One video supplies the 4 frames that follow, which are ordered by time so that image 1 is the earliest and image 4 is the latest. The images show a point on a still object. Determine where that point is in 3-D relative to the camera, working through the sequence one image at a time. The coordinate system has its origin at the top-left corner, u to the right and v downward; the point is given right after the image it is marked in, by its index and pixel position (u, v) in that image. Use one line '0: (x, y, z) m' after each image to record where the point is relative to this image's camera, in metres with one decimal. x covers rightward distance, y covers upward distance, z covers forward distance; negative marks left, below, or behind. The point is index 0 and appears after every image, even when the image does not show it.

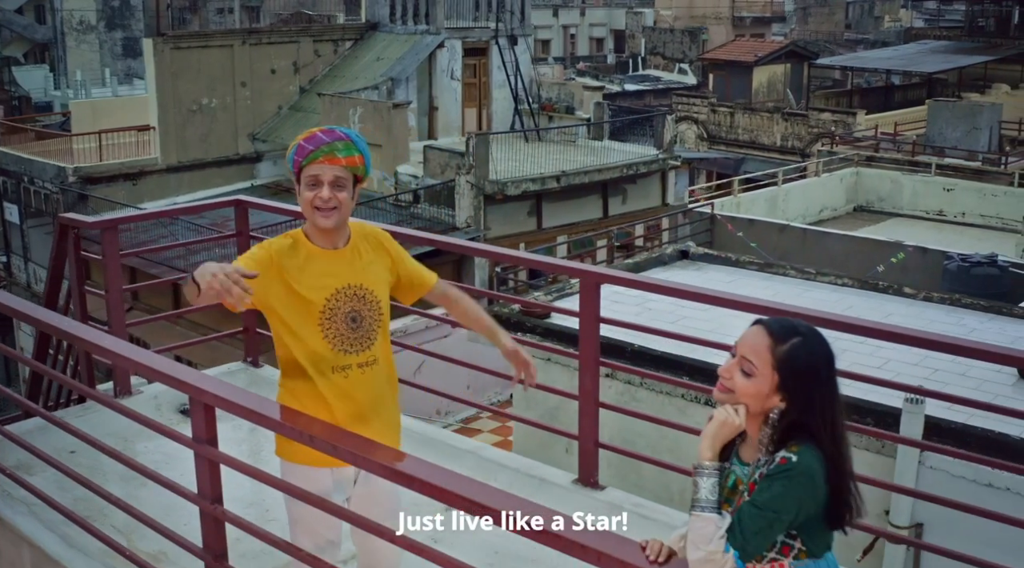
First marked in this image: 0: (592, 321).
0: (+0.3, -0.1, +4.4) m
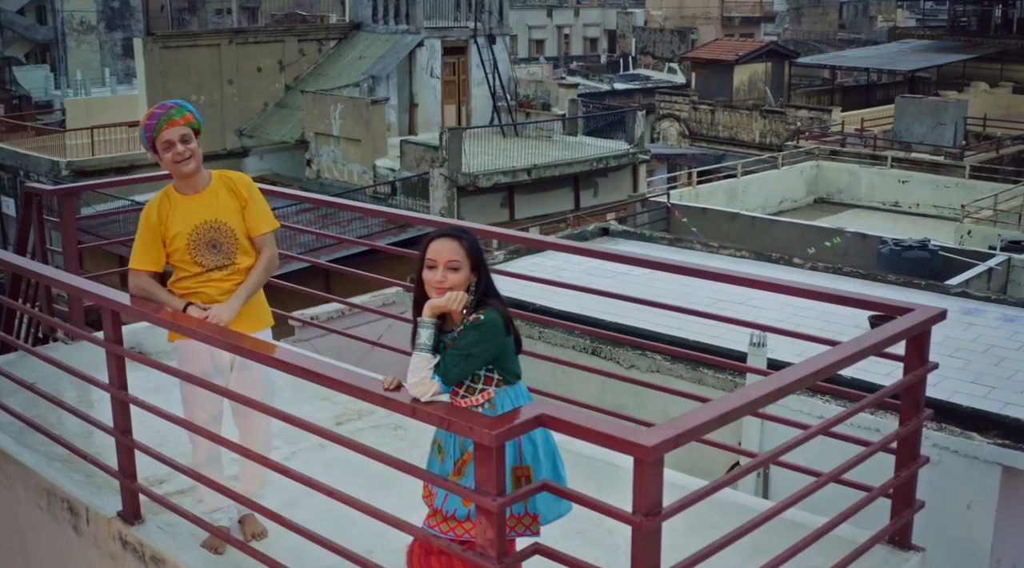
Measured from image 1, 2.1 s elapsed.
0: (-0.3, +0.1, +5.4) m
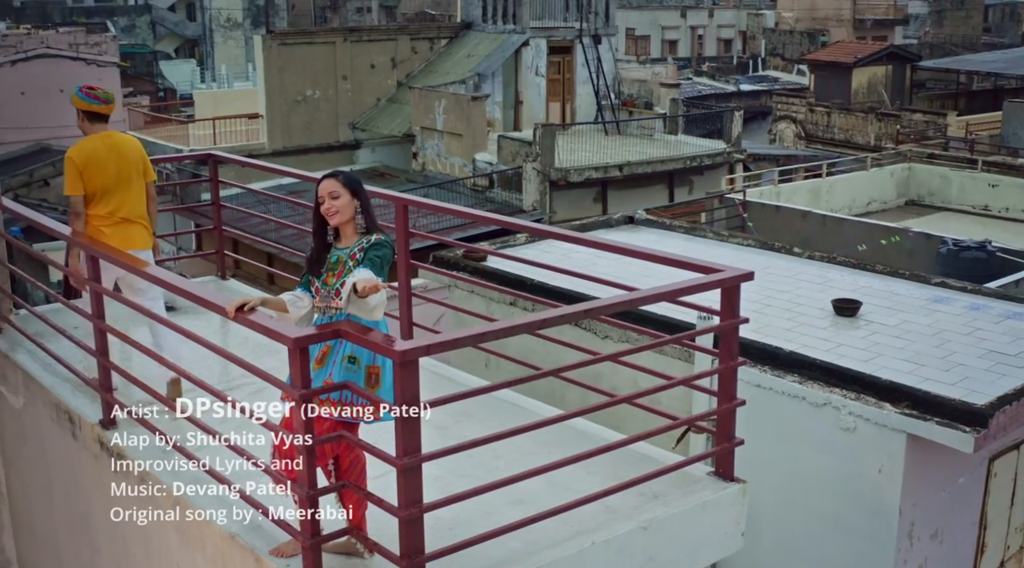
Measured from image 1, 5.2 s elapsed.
0: (-0.6, +0.3, +6.3) m
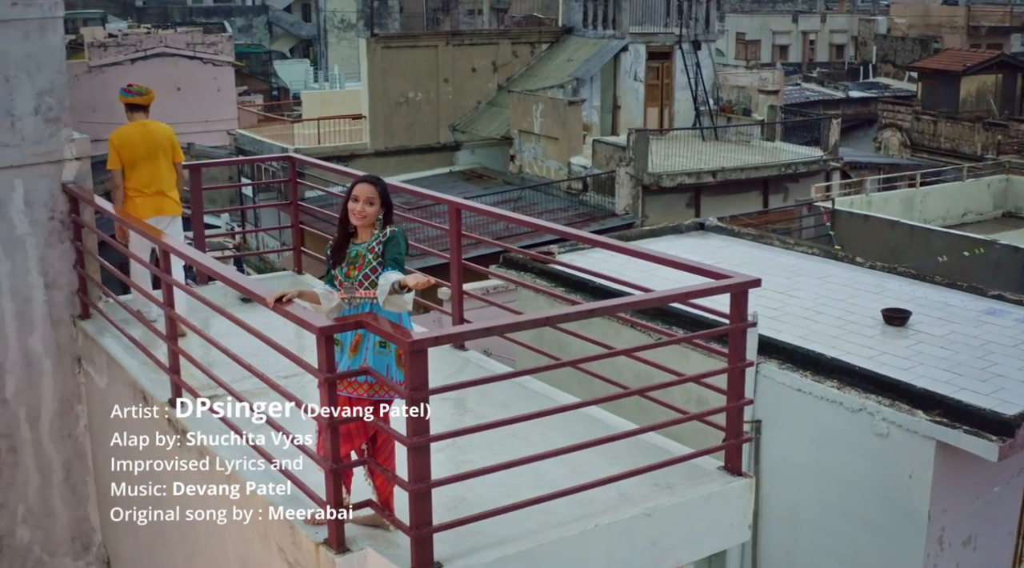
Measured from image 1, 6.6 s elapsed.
0: (-0.3, +0.3, +6.8) m
